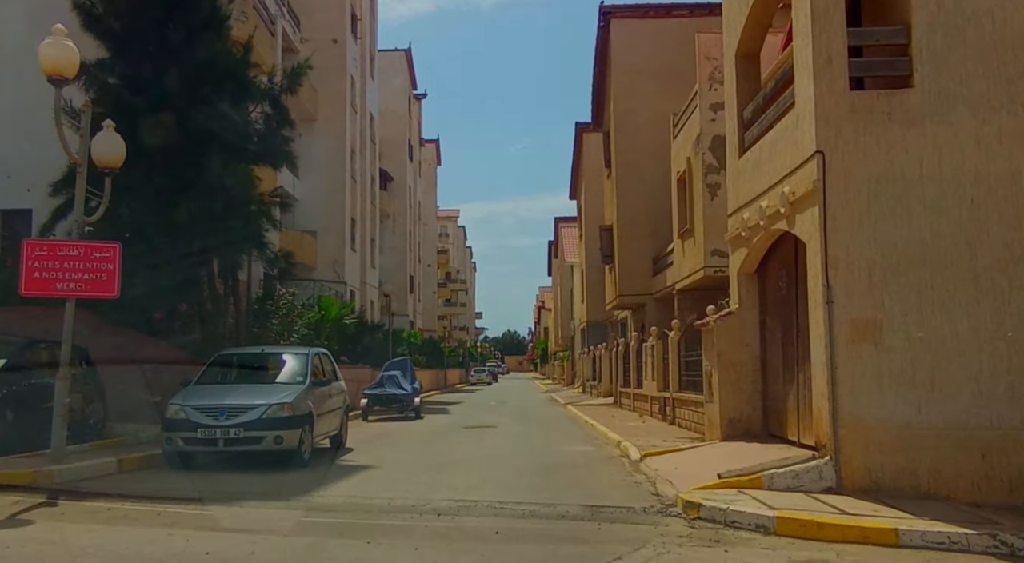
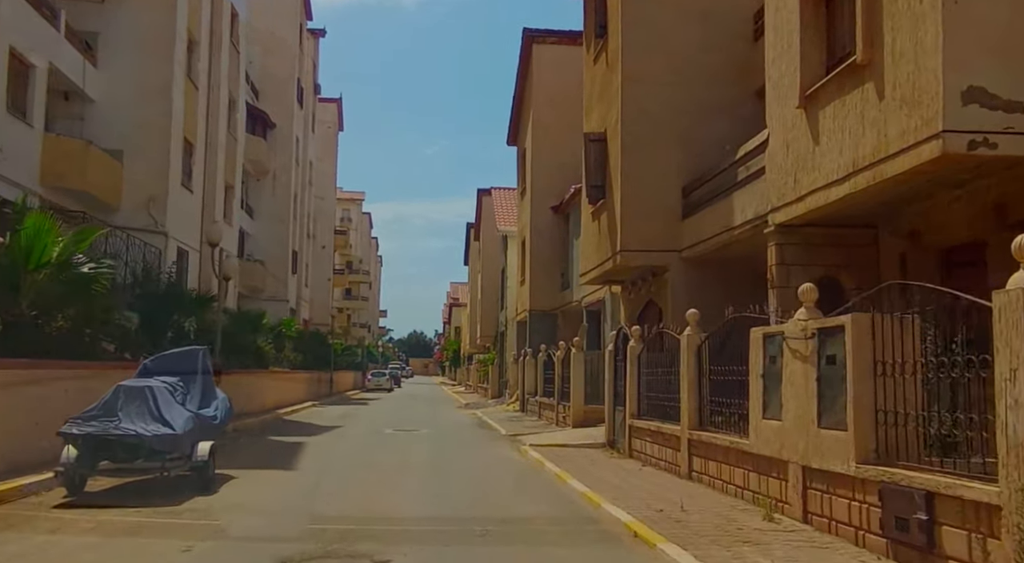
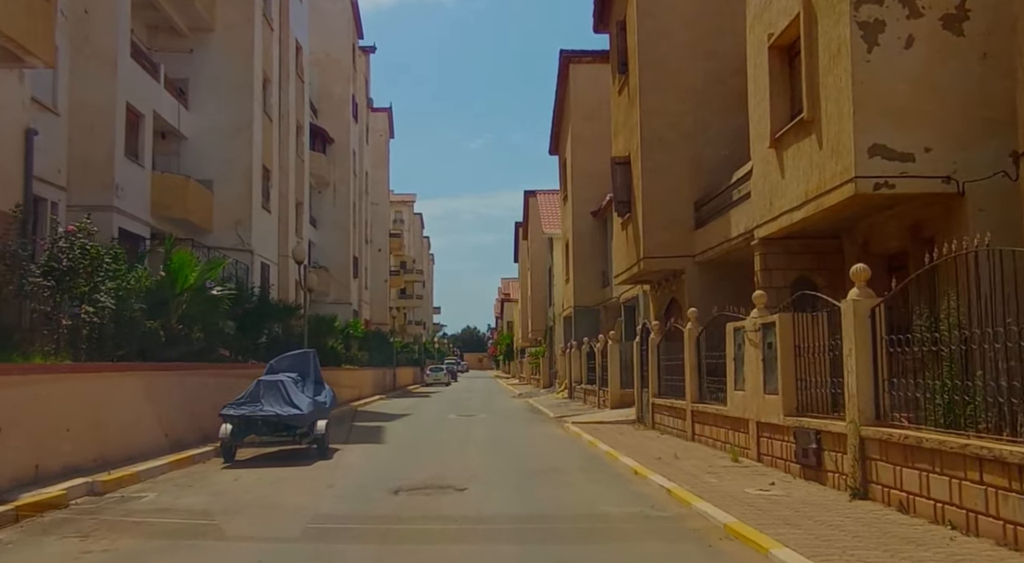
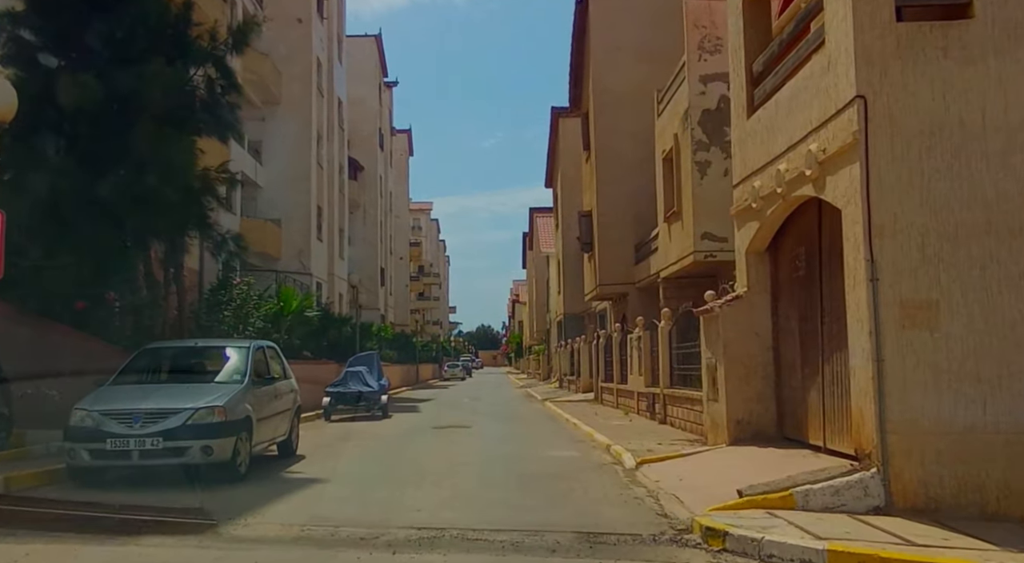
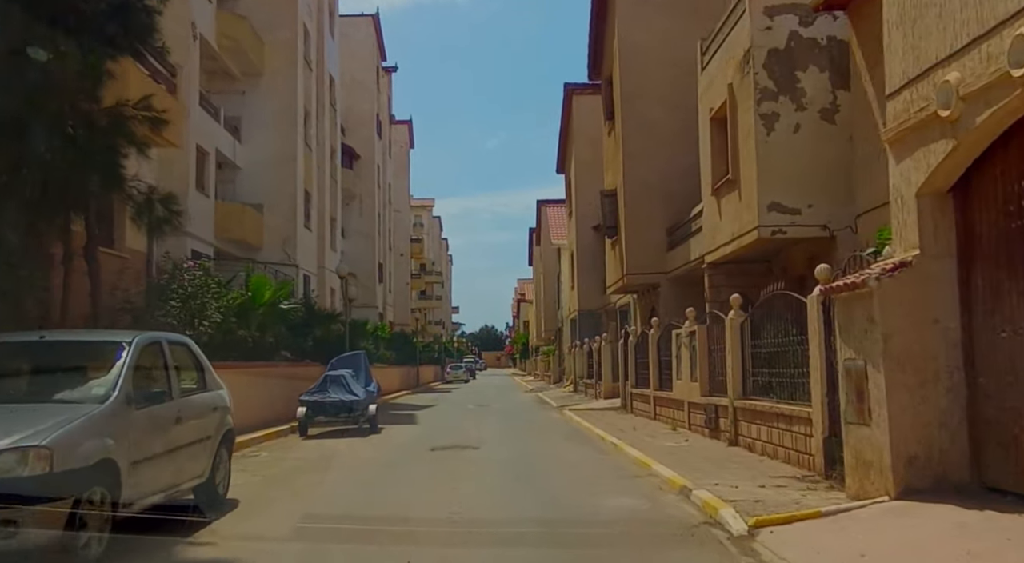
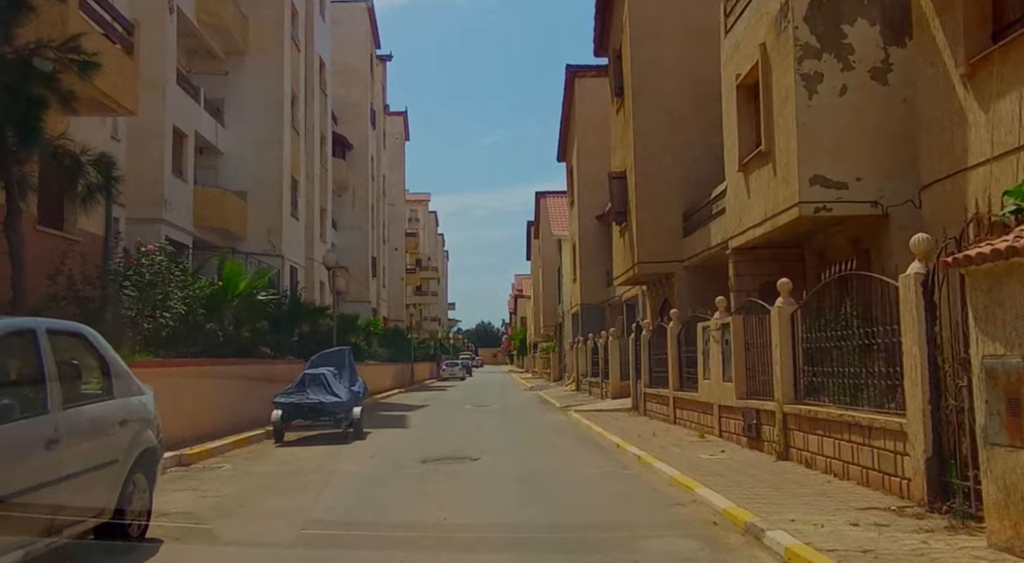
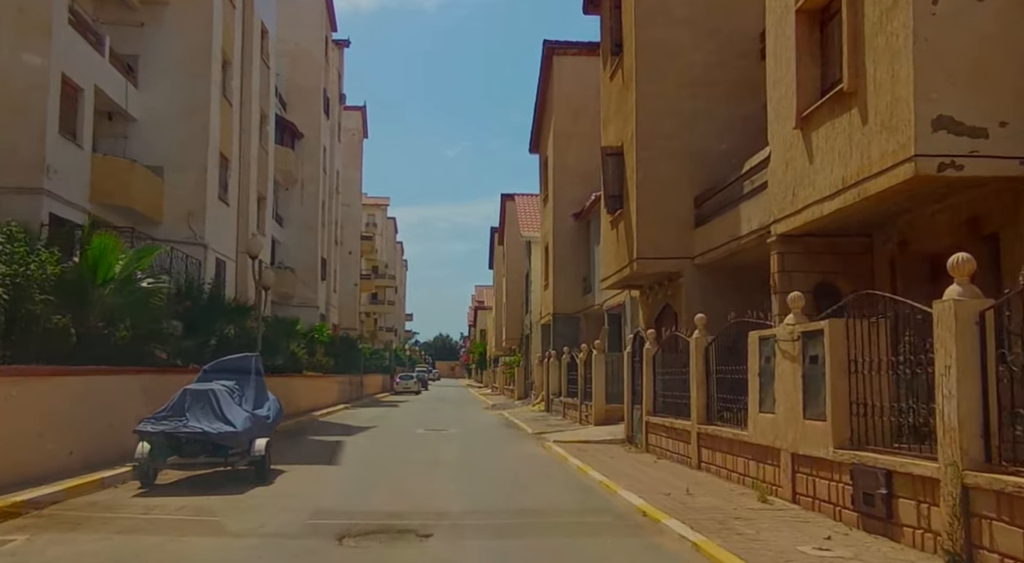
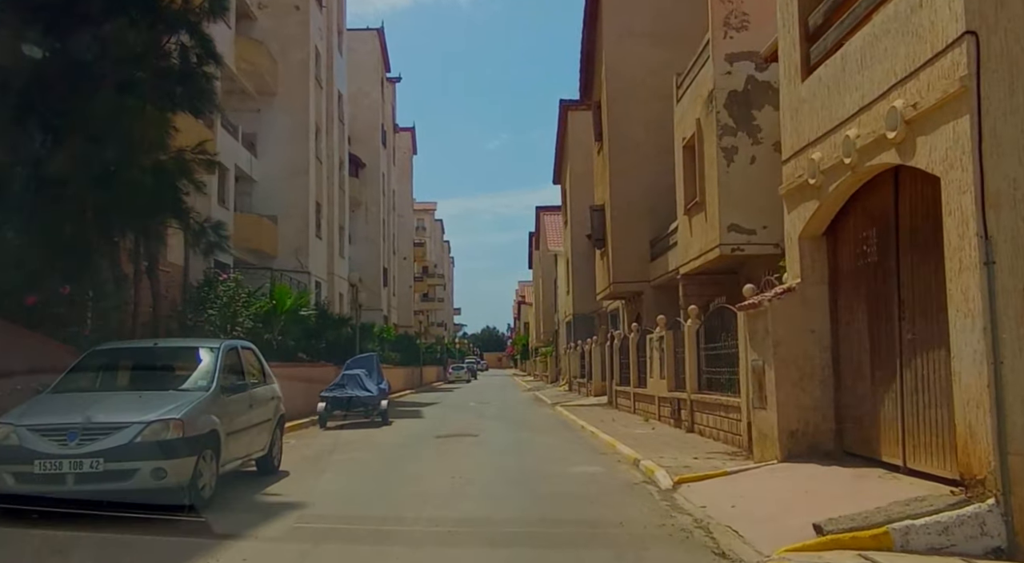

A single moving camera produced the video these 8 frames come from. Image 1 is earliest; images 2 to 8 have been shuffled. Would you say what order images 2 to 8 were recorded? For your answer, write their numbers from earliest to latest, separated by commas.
4, 8, 5, 6, 3, 7, 2
